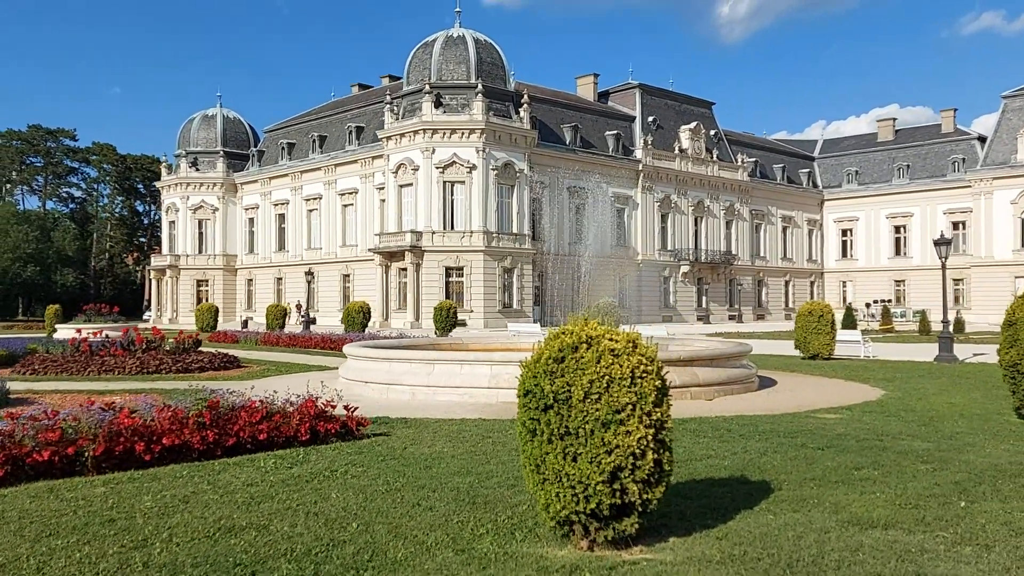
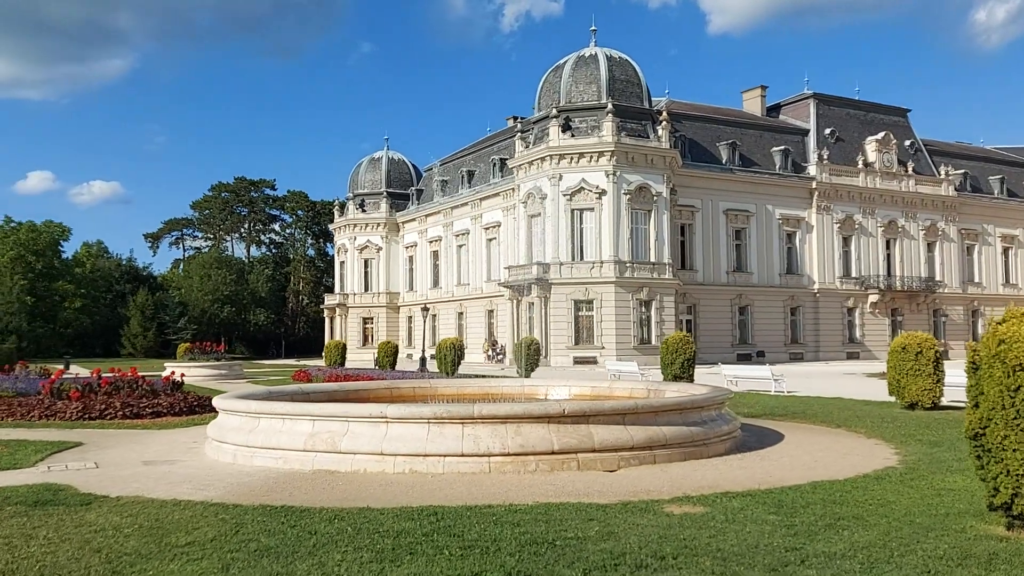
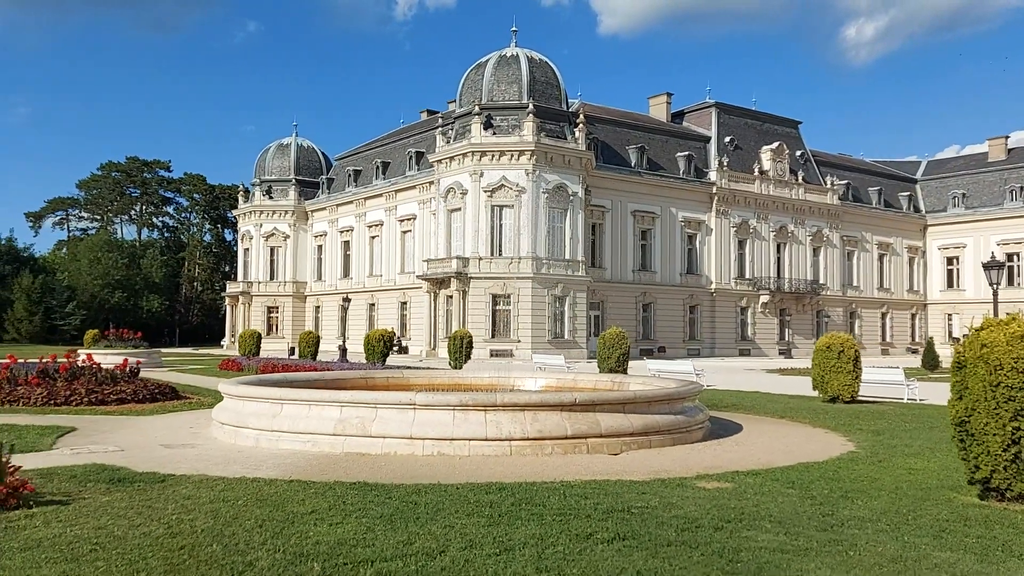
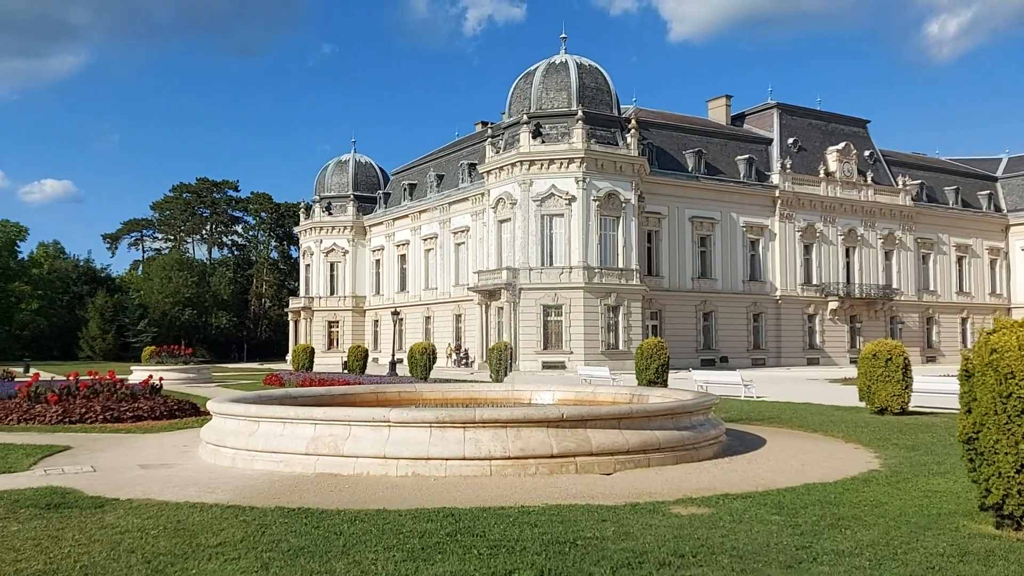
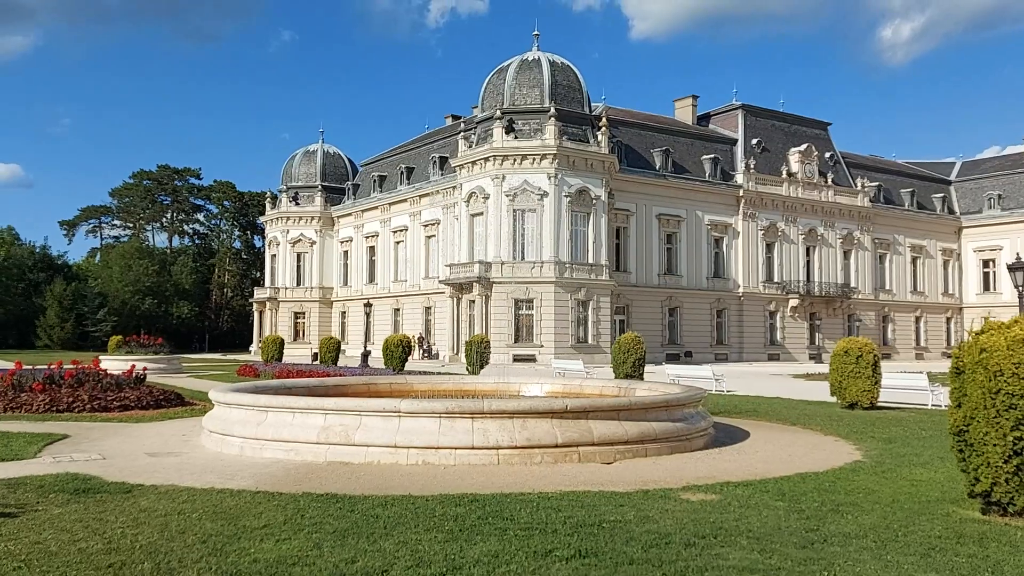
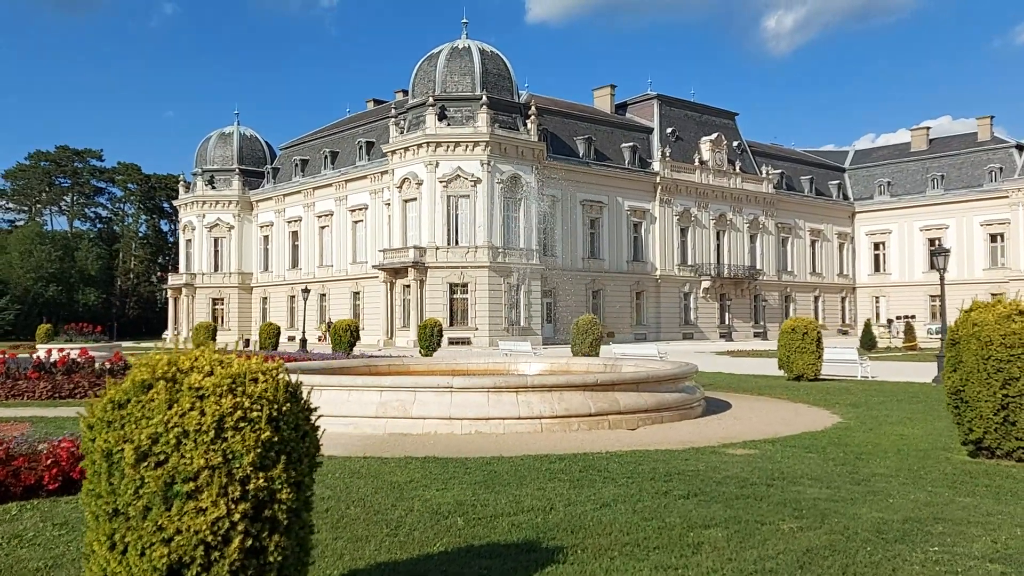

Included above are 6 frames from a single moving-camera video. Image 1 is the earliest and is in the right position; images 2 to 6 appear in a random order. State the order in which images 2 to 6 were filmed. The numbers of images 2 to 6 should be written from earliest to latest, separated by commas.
6, 3, 5, 4, 2
